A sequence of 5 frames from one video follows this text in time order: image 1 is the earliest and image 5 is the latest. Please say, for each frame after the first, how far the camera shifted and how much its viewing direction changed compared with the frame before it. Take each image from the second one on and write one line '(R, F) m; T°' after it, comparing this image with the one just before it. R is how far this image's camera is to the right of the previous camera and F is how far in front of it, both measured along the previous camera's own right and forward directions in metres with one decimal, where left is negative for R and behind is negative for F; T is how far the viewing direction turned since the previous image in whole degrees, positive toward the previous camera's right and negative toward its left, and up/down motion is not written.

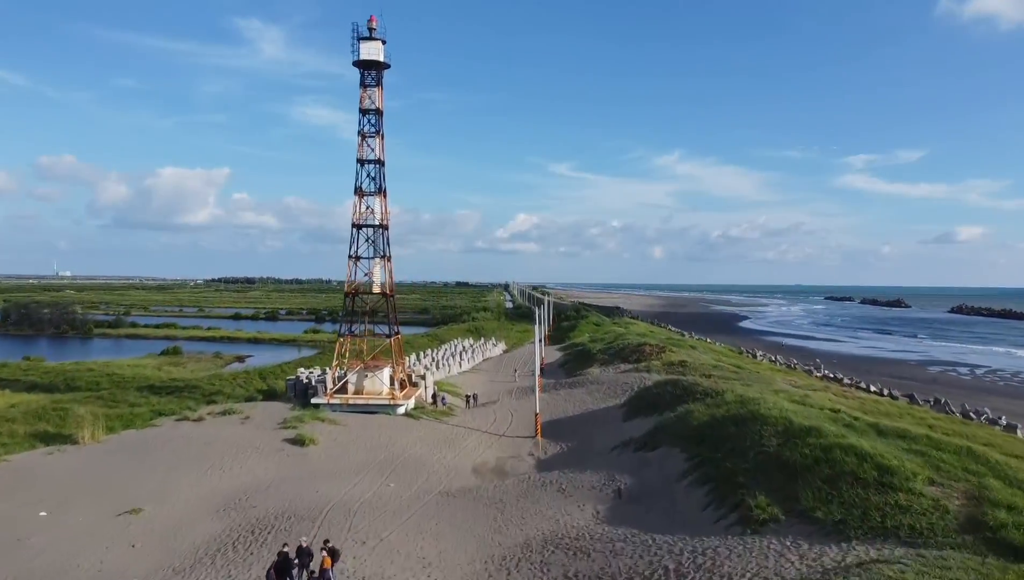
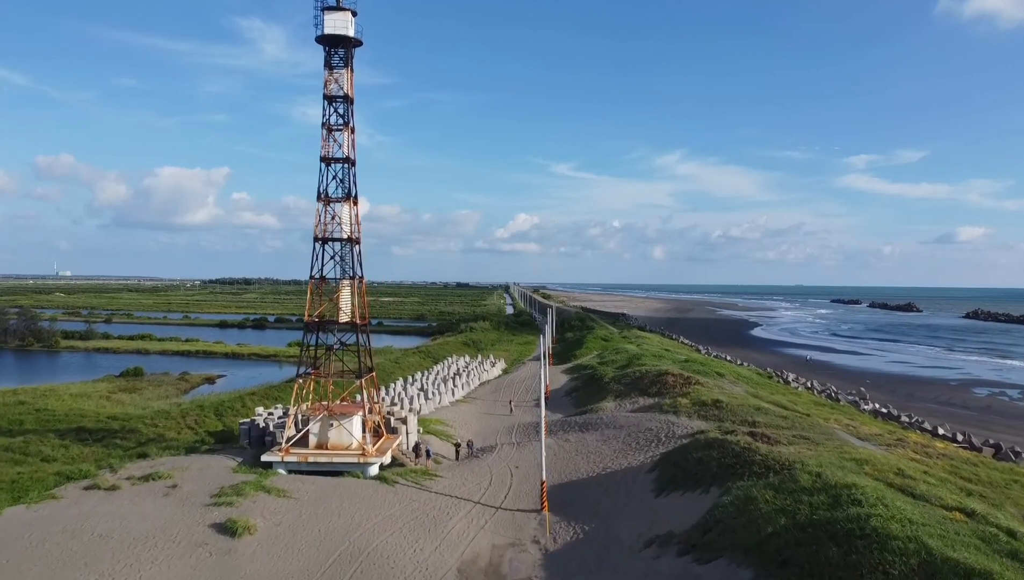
(0.0, +3.8) m; 0°
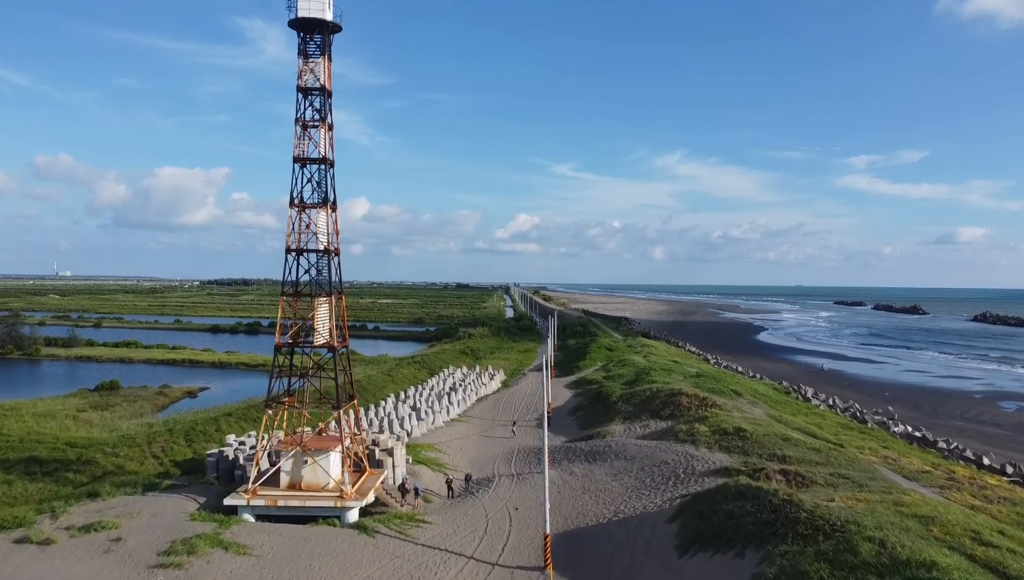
(0.0, +1.9) m; 0°
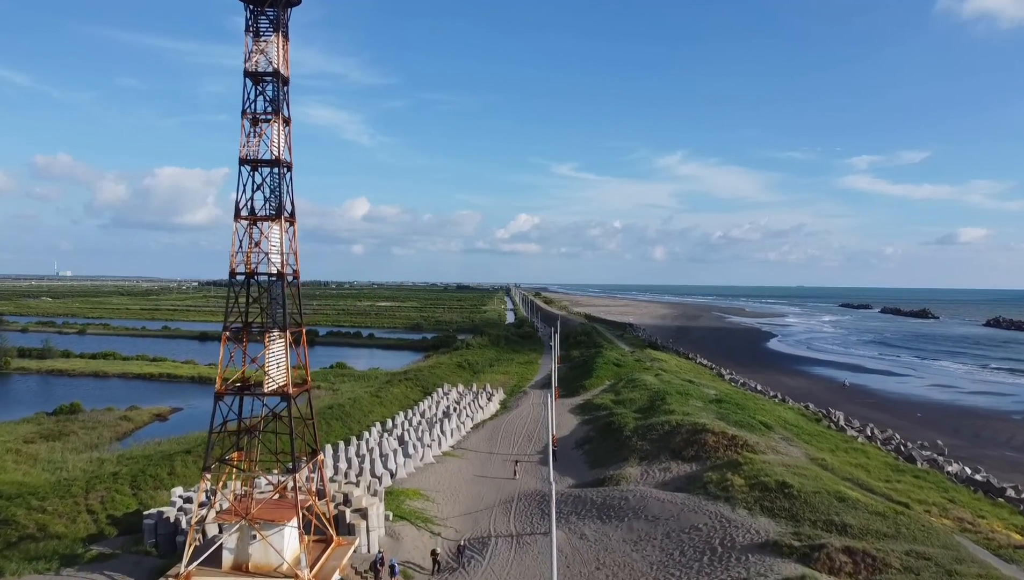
(0.0, +2.8) m; 0°
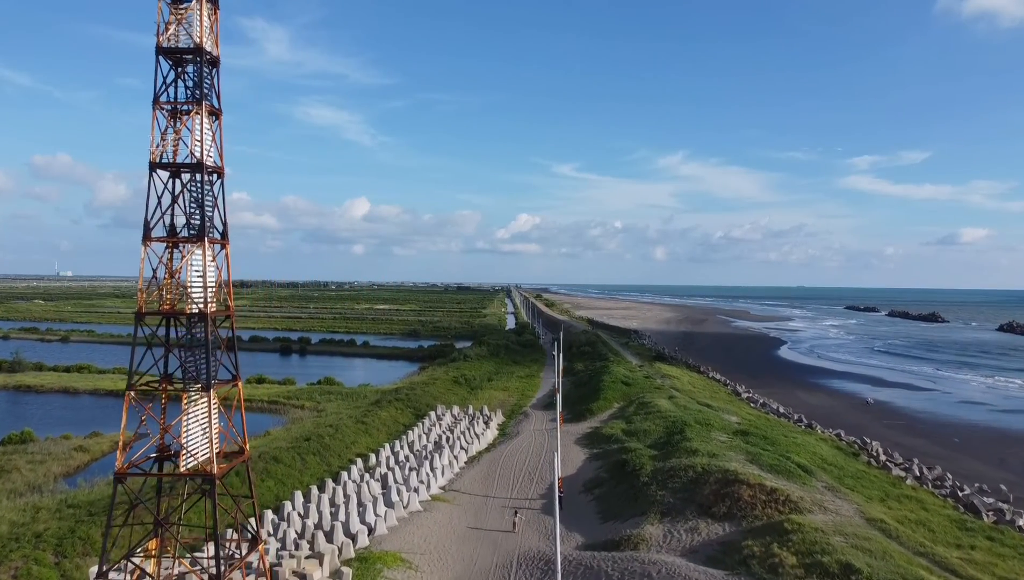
(0.0, +2.8) m; 0°
